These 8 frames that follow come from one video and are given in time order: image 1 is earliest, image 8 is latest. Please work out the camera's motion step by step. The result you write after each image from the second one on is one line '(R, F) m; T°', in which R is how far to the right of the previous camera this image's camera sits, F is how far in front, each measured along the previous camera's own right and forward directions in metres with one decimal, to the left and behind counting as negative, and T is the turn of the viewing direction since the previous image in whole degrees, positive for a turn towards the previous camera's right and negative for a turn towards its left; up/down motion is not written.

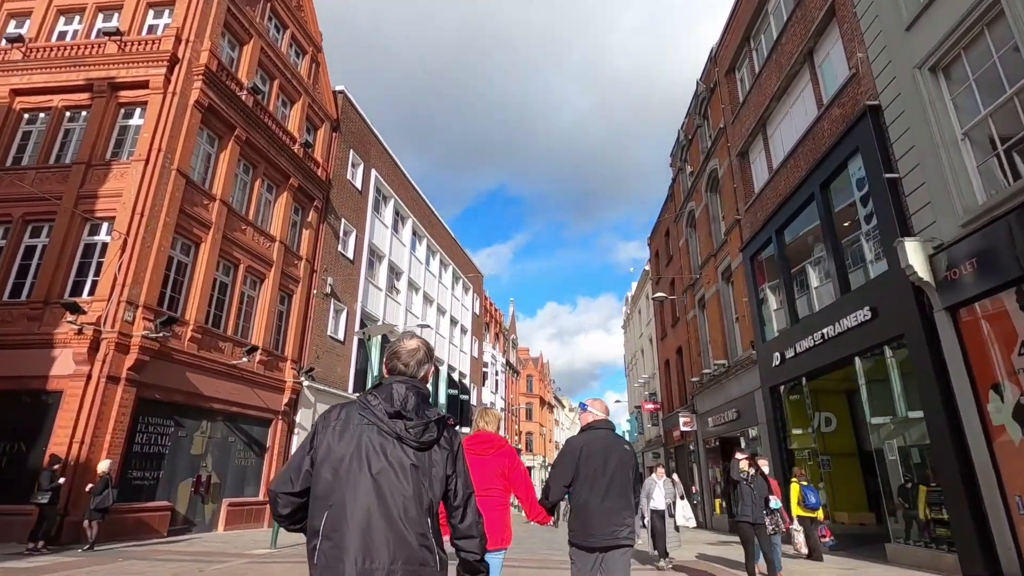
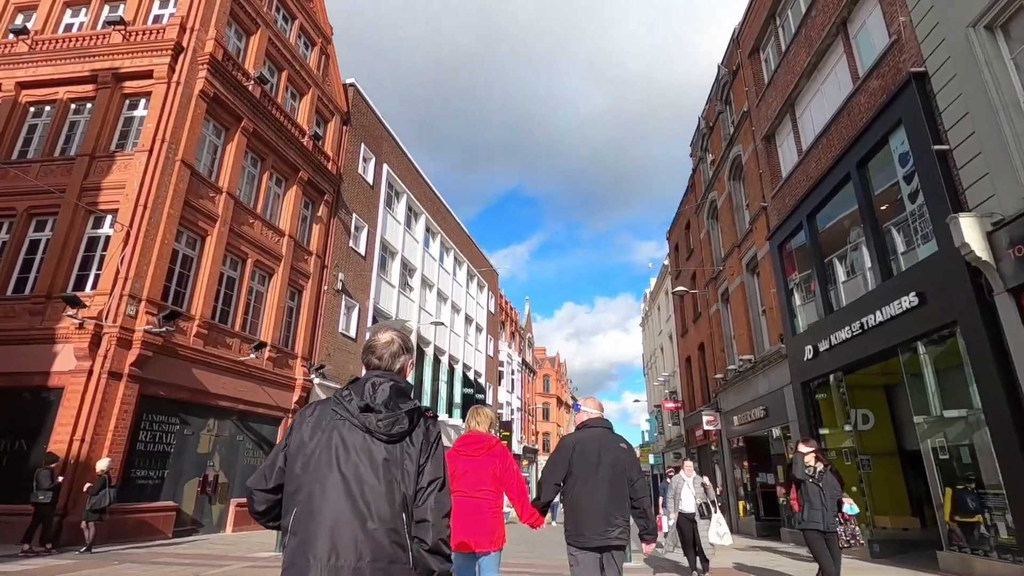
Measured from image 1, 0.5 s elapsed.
(+0.1, +0.6) m; -2°
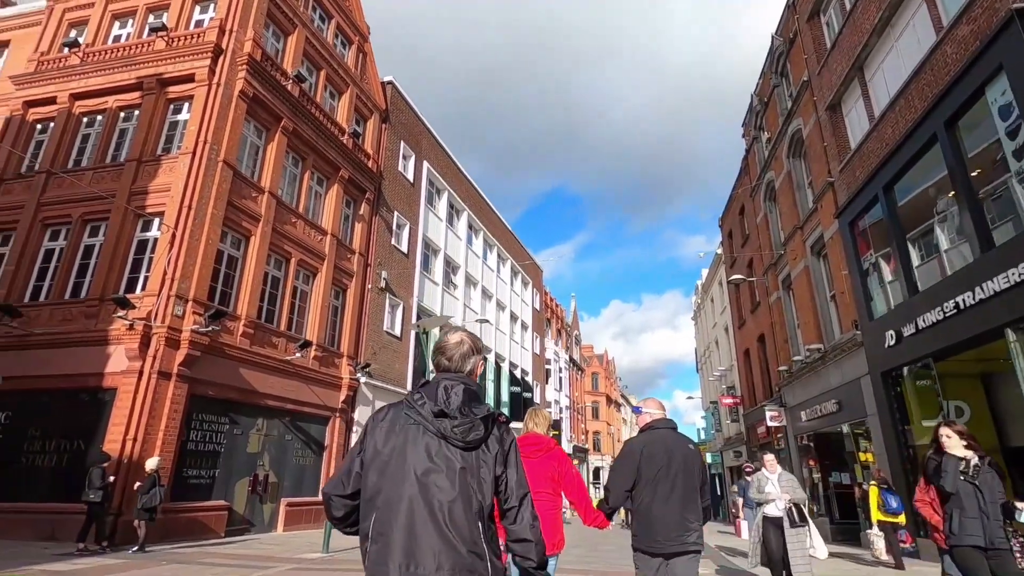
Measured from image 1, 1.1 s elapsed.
(0.0, +0.6) m; -5°
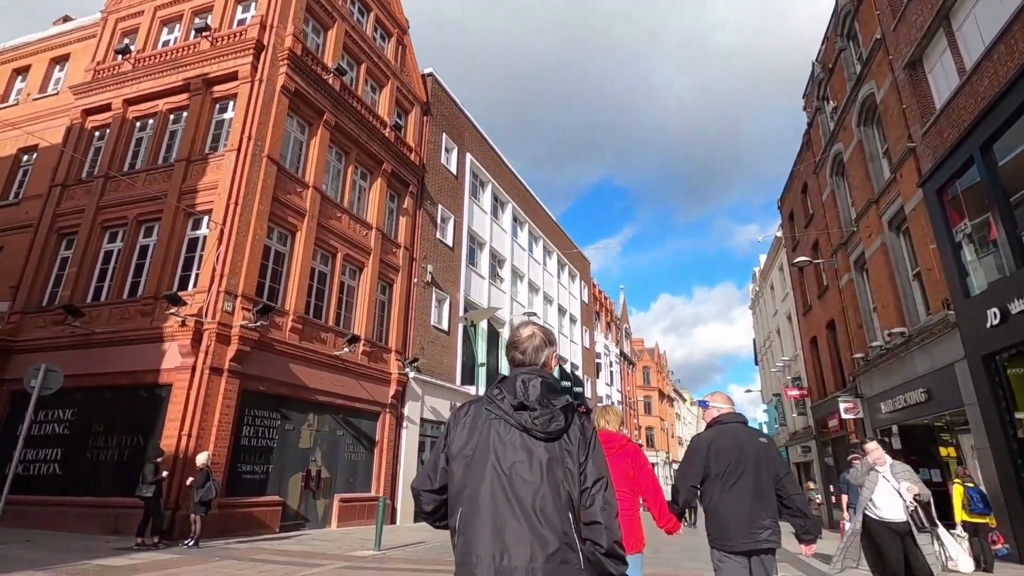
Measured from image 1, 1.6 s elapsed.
(-0.1, +0.6) m; -5°
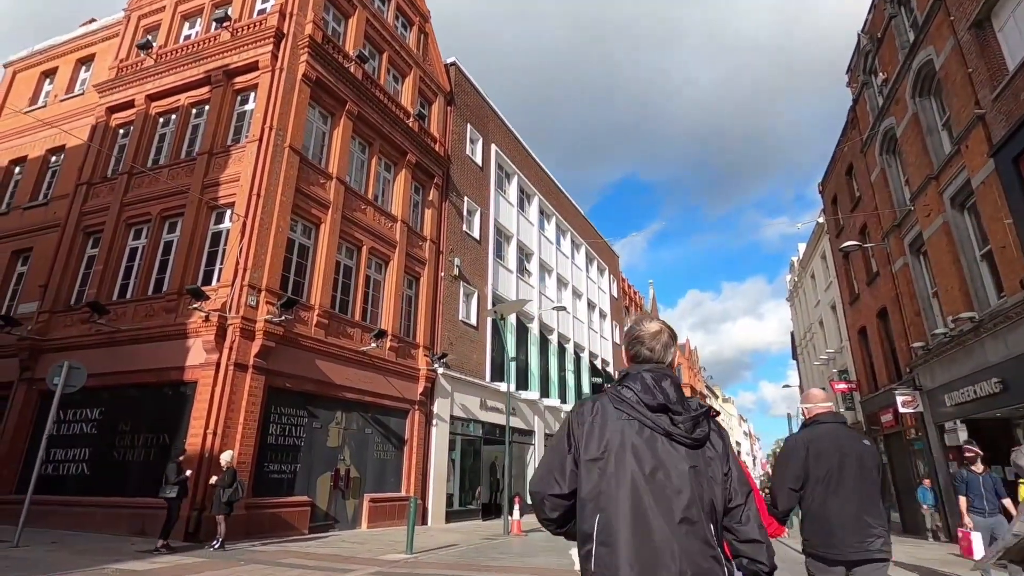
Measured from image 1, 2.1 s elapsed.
(-0.2, +0.7) m; -3°
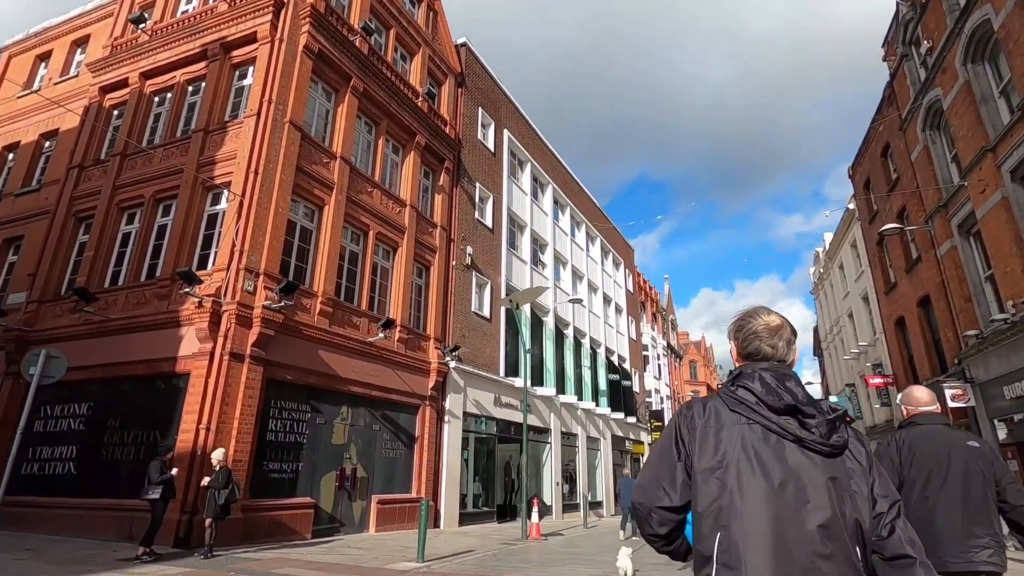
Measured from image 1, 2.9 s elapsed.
(-0.2, +1.1) m; -1°
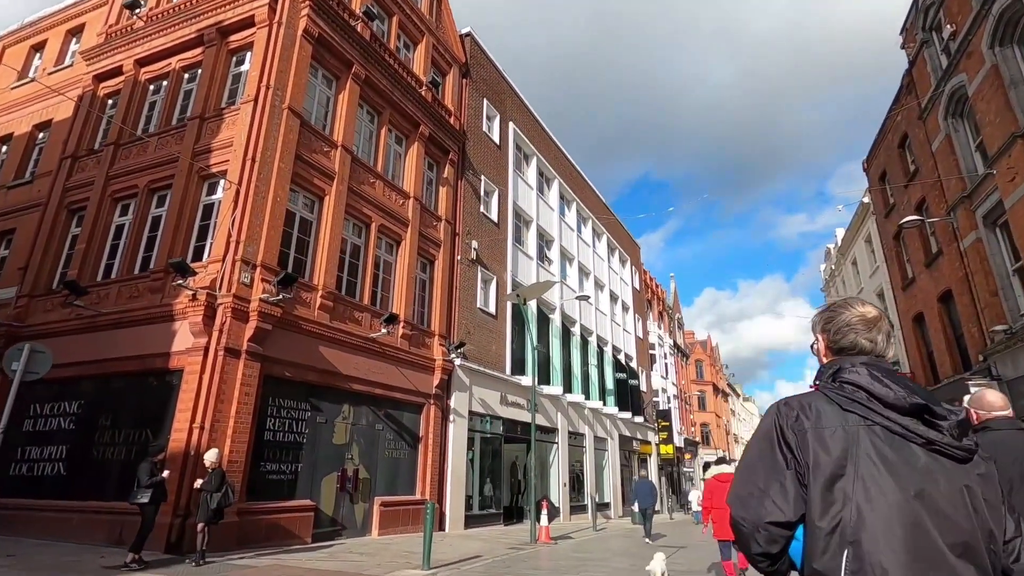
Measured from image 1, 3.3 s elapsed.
(-0.1, +0.6) m; 0°
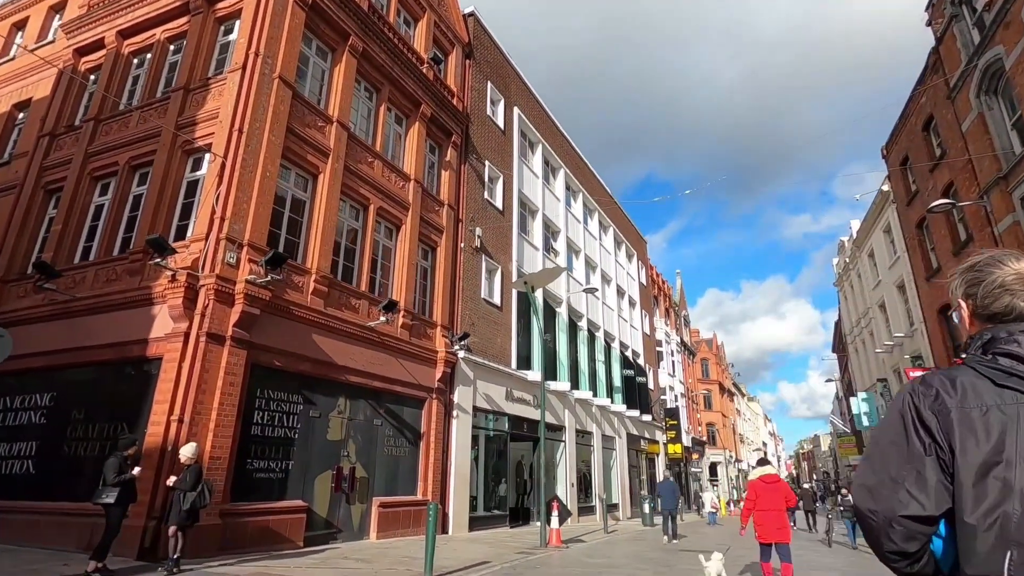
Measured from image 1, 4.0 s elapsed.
(-0.1, +0.9) m; 0°
